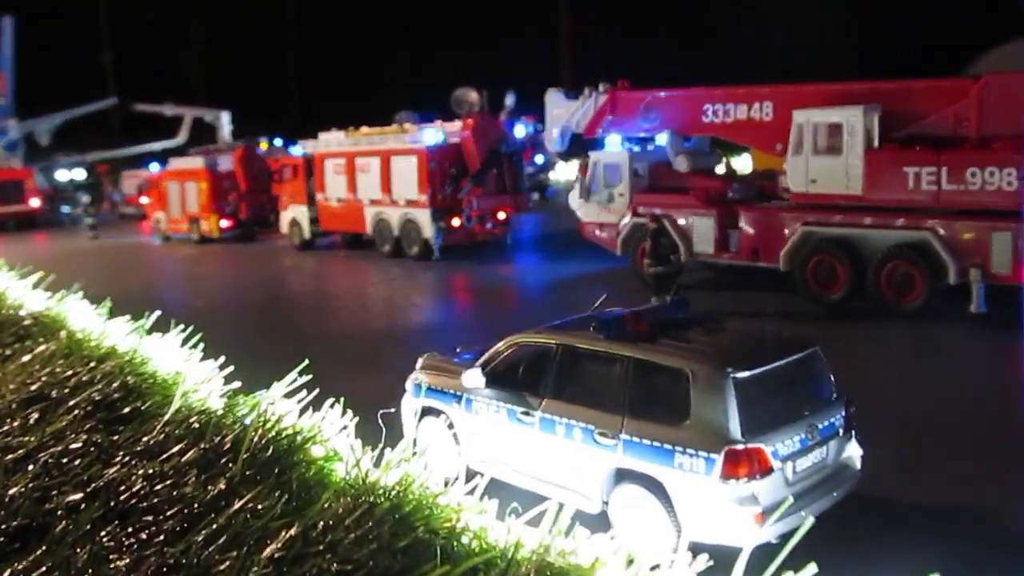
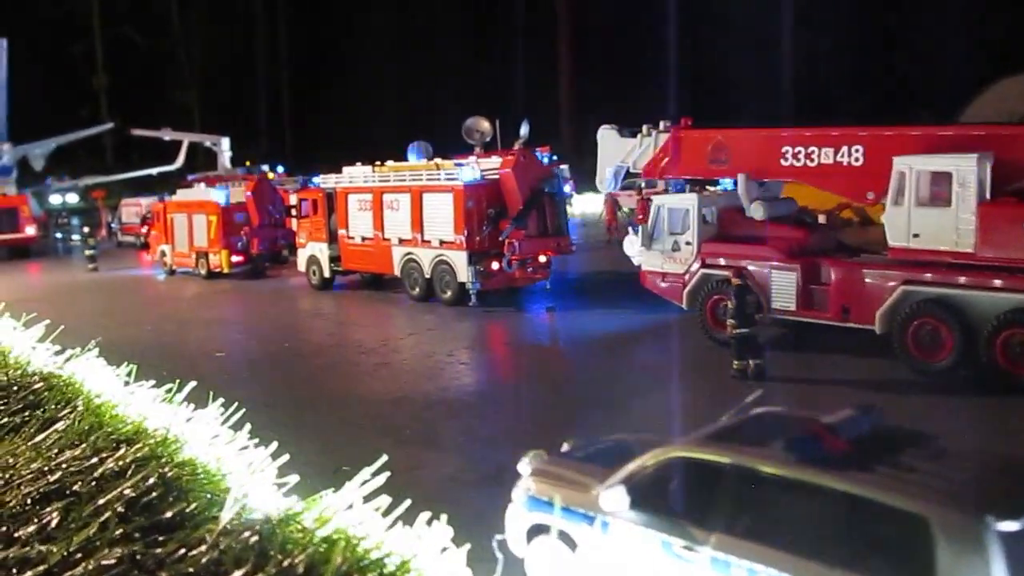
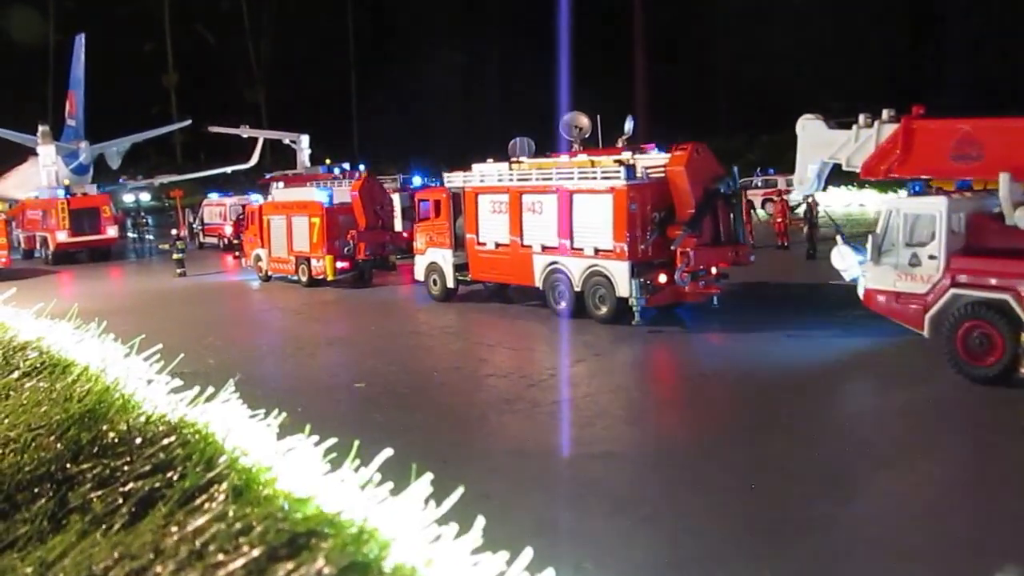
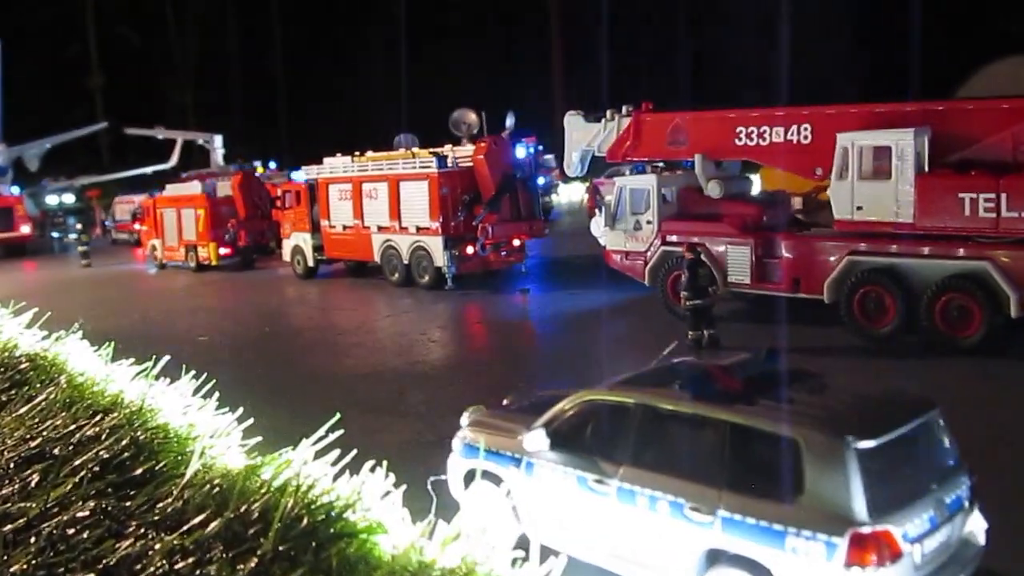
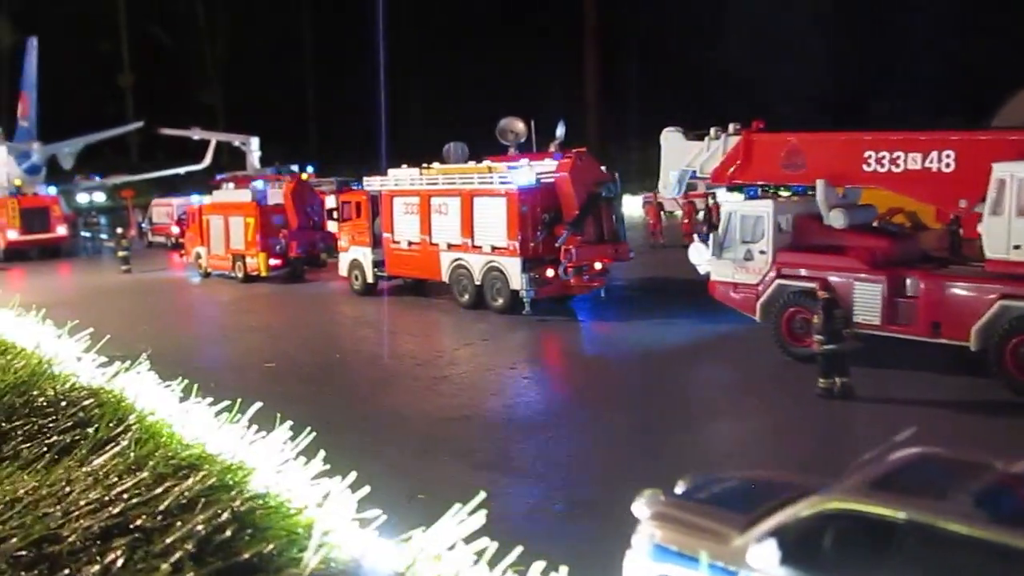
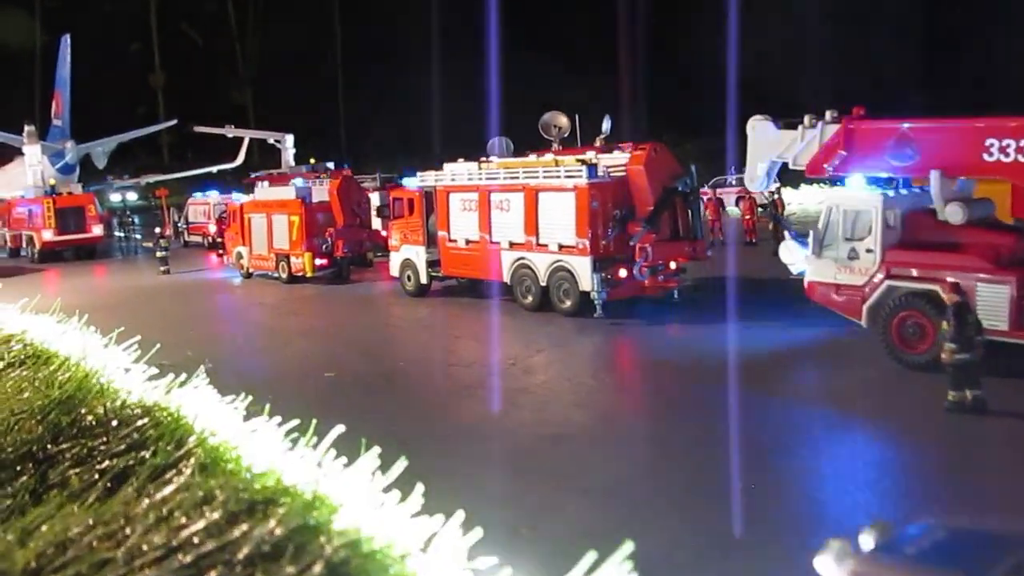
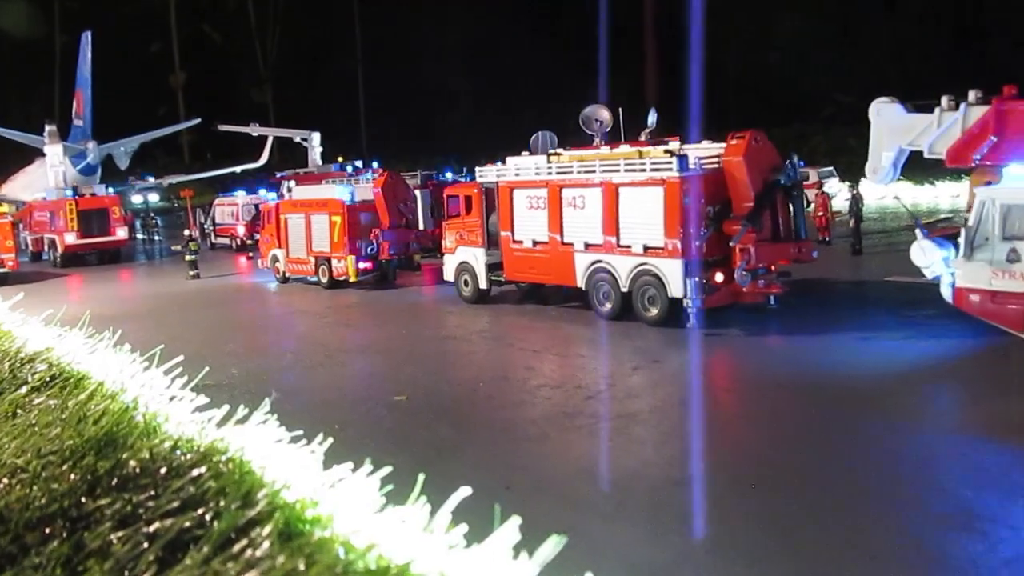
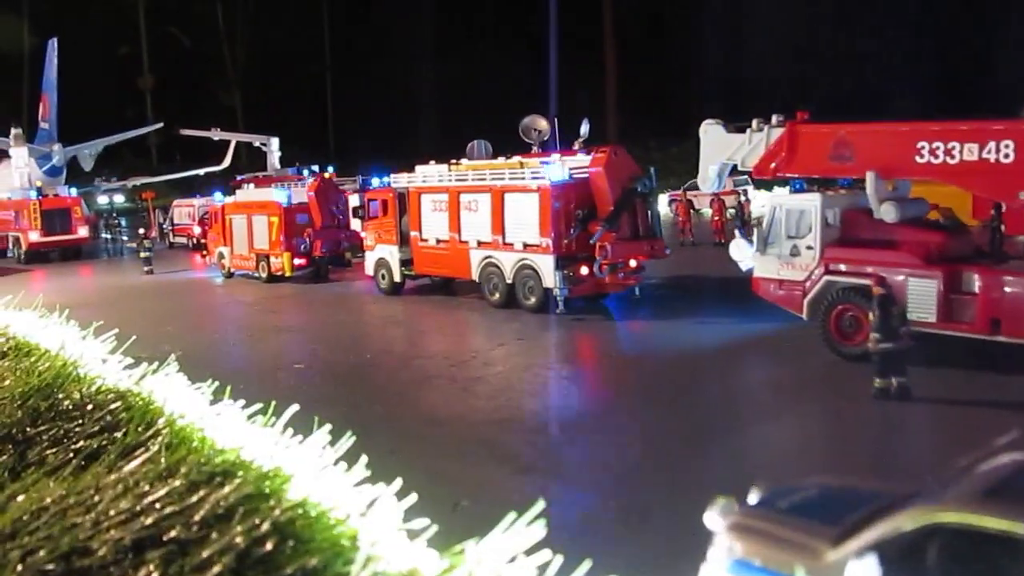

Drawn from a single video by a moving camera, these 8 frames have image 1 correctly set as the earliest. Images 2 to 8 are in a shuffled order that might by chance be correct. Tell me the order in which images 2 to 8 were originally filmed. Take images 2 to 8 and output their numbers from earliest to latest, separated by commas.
4, 2, 5, 8, 6, 3, 7
